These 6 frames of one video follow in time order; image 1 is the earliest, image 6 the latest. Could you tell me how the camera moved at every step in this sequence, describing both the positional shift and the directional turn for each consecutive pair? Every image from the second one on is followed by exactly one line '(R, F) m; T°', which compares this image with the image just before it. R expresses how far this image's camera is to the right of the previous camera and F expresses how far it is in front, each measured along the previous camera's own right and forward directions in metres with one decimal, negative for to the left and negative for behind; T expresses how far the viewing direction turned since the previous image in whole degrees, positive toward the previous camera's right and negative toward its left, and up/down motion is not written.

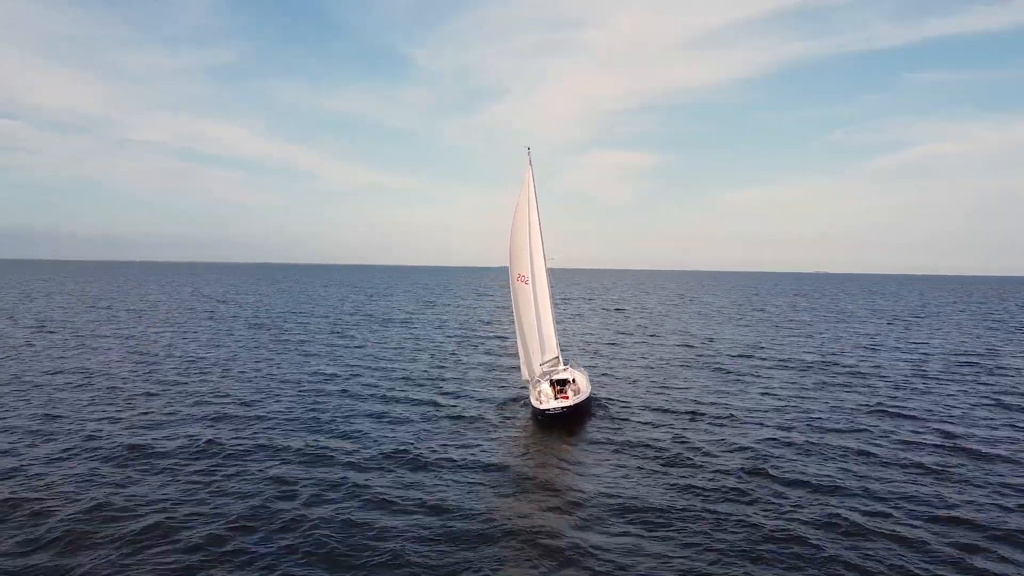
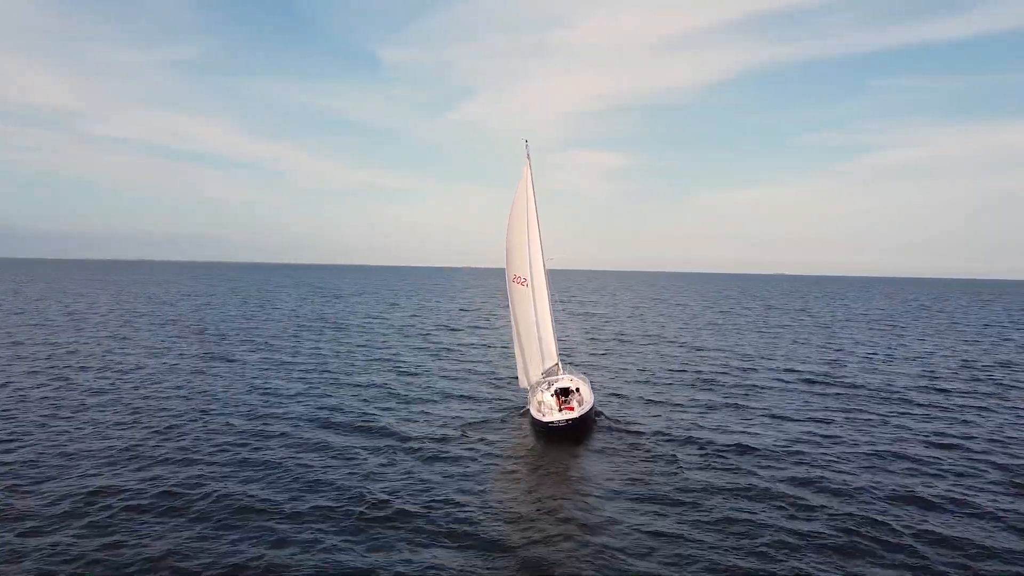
(+0.2, +1.4) m; 0°
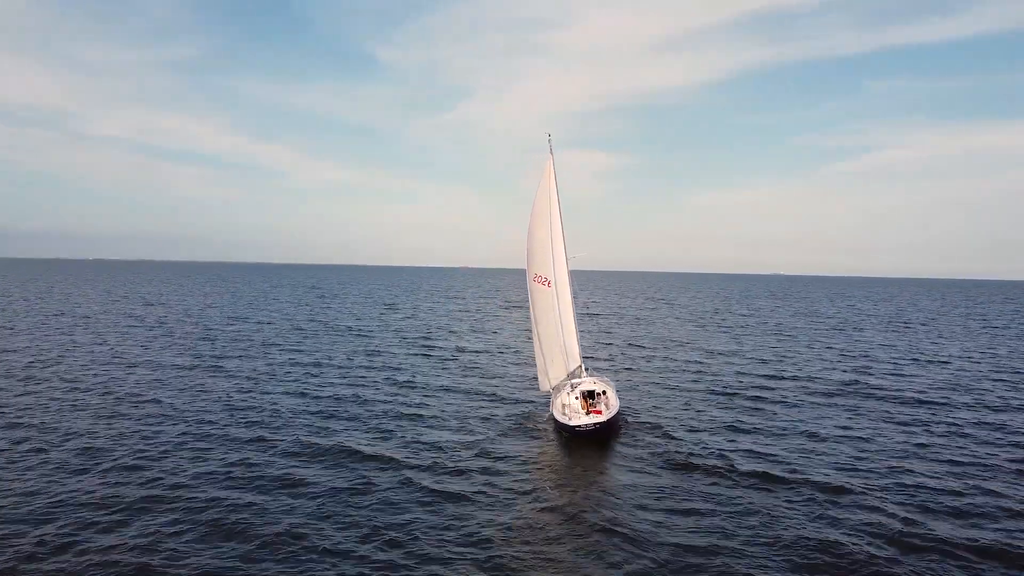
(-1.0, +0.2) m; 0°
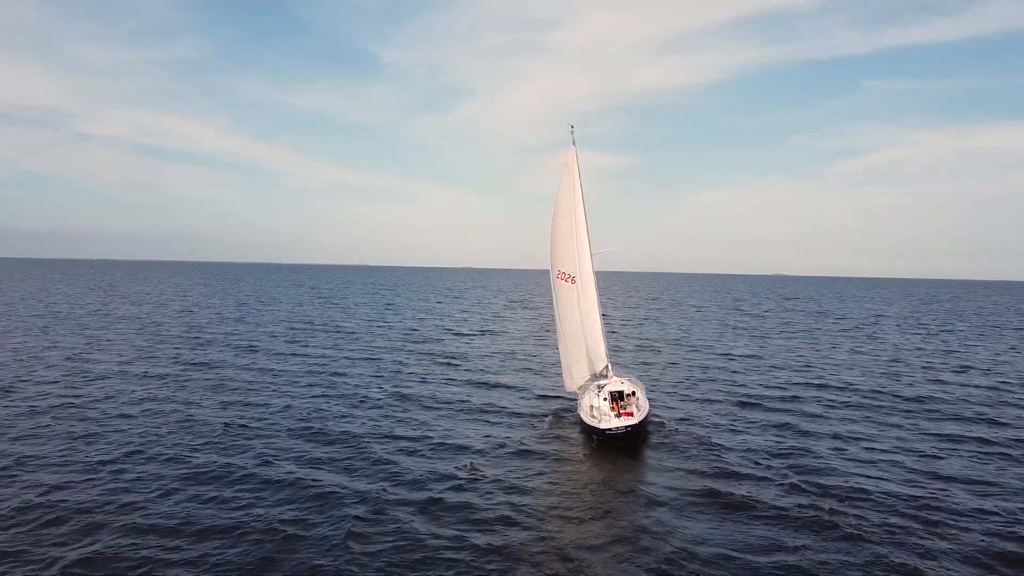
(-1.1, +0.4) m; 0°
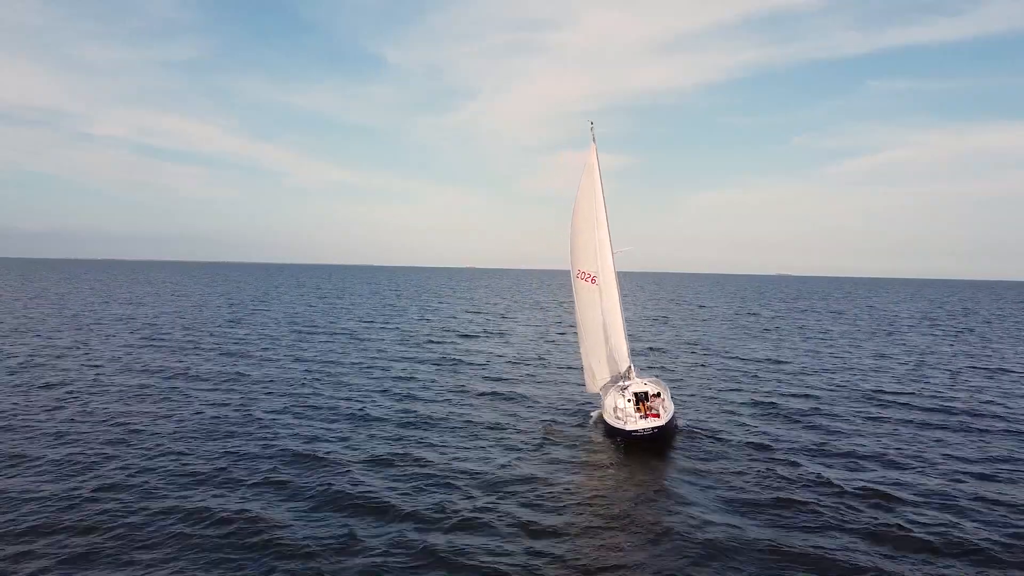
(-0.9, +0.2) m; 0°
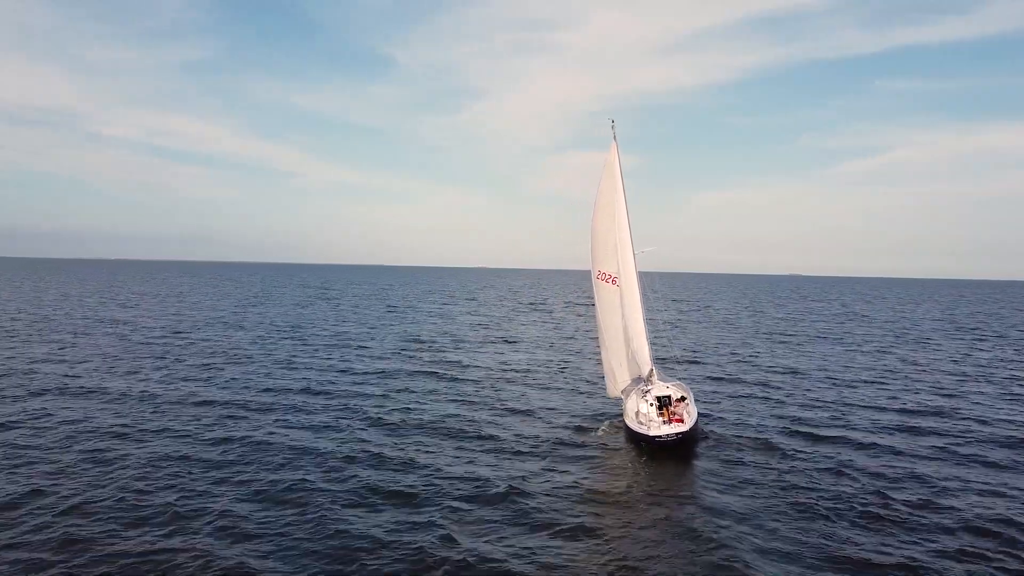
(-0.9, +0.2) m; 0°
